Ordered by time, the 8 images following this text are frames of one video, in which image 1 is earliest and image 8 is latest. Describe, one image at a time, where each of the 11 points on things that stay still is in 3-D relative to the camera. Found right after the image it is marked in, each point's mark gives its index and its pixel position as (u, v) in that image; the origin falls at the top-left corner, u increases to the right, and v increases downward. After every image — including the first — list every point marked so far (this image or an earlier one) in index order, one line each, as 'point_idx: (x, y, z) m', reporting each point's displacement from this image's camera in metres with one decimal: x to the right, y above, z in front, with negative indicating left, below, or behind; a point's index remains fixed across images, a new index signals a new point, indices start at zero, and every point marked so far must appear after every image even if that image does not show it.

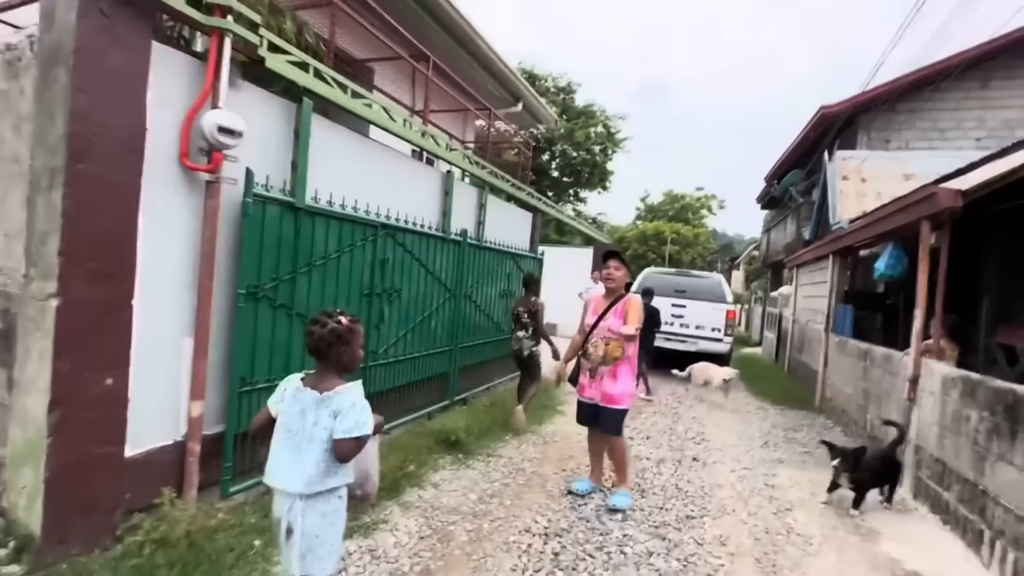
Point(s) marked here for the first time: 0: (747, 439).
0: (+2.4, -1.5, +7.4) m
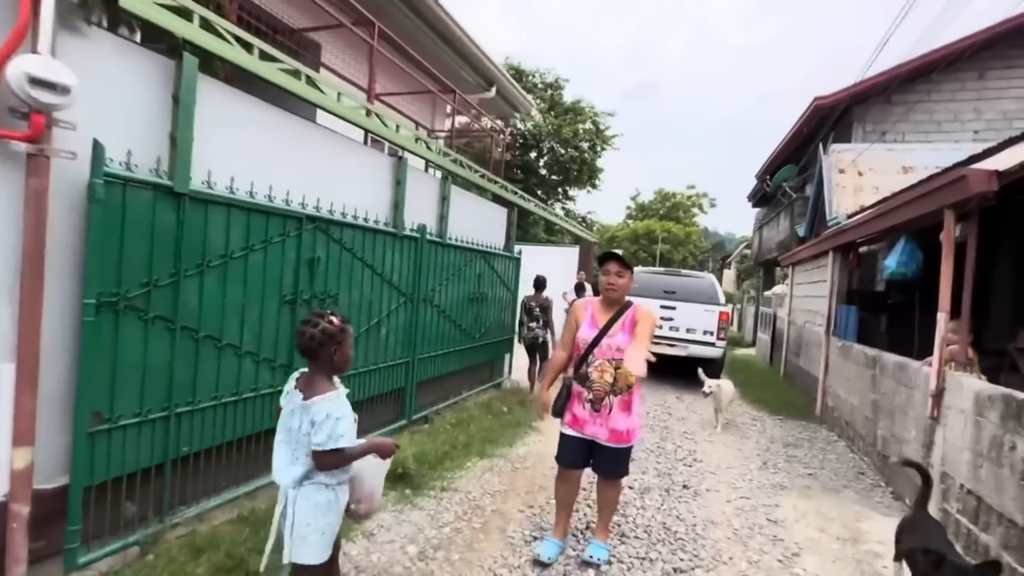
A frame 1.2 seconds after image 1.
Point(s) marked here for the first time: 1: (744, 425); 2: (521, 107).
0: (+2.1, -1.5, +6.6) m
1: (+2.7, -1.6, +8.1) m
2: (0.0, +3.3, +12.6) m
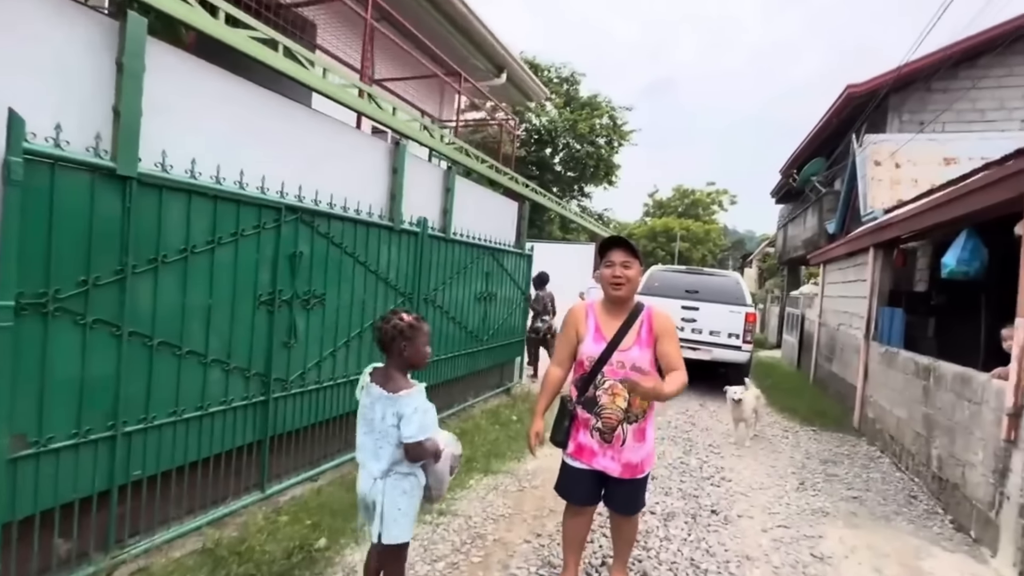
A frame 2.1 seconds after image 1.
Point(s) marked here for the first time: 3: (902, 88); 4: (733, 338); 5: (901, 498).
0: (+2.2, -1.5, +5.9) m
1: (+2.8, -1.6, +7.5) m
2: (+0.2, +3.3, +12.0) m
3: (+6.8, +3.5, +12.2) m
4: (+3.1, -0.7, +9.7) m
5: (+3.0, -1.6, +5.4) m
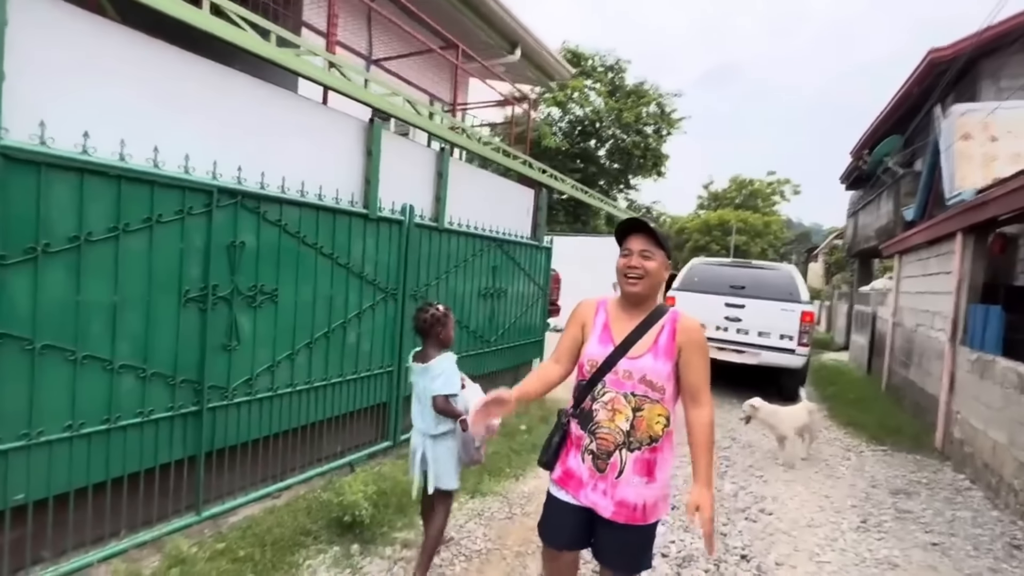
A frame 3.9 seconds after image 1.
0: (+2.2, -1.5, +4.8) m
1: (+2.9, -1.5, +6.3) m
2: (+0.7, +3.4, +11.0) m
3: (+7.3, +3.6, +10.7) m
4: (+3.4, -0.6, +8.5) m
5: (+2.9, -1.6, +4.2) m
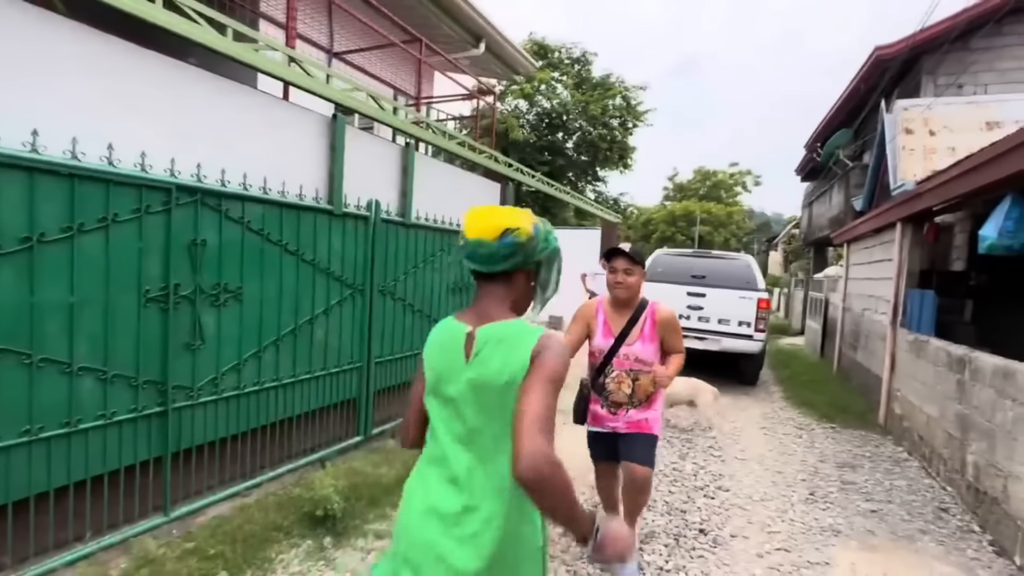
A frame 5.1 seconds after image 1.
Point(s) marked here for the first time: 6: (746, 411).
0: (+2.0, -1.4, +5.2) m
1: (+2.6, -1.4, +6.7) m
2: (+0.2, +3.5, +11.2) m
3: (+6.7, +3.8, +11.2) m
4: (+3.0, -0.5, +8.9) m
5: (+2.8, -1.5, +4.6) m
6: (+2.6, -1.3, +7.7) m
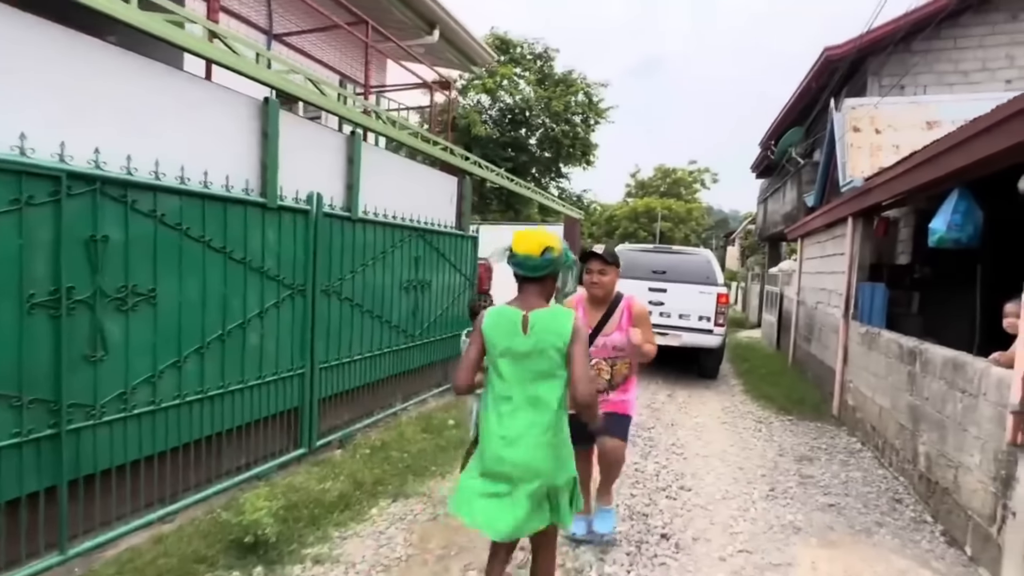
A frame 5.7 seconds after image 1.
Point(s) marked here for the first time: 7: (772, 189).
0: (+1.7, -1.4, +5.2) m
1: (+2.2, -1.3, +6.7) m
2: (-0.5, +3.6, +11.1) m
3: (+6.0, +3.9, +11.4) m
4: (+2.5, -0.4, +8.9) m
5: (+2.5, -1.4, +4.7) m
6: (+2.1, -1.3, +7.7) m
7: (+6.8, +2.6, +18.5) m
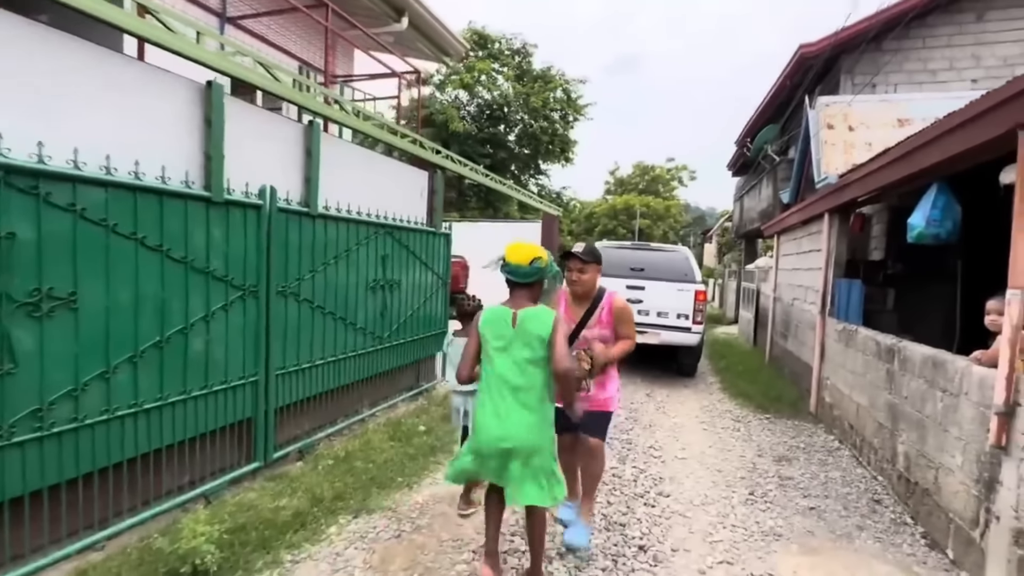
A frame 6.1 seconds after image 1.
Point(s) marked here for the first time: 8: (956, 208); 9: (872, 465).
0: (+1.5, -1.4, +5.1) m
1: (+2.0, -1.3, +6.6) m
2: (-0.9, +3.6, +10.9) m
3: (+5.6, +4.0, +11.5) m
4: (+2.1, -0.4, +8.9) m
5: (+2.3, -1.4, +4.6) m
6: (+1.9, -1.3, +7.6) m
7: (+6.2, +2.7, +18.6) m
8: (+2.9, +0.5, +4.6) m
9: (+2.7, -1.3, +5.3) m
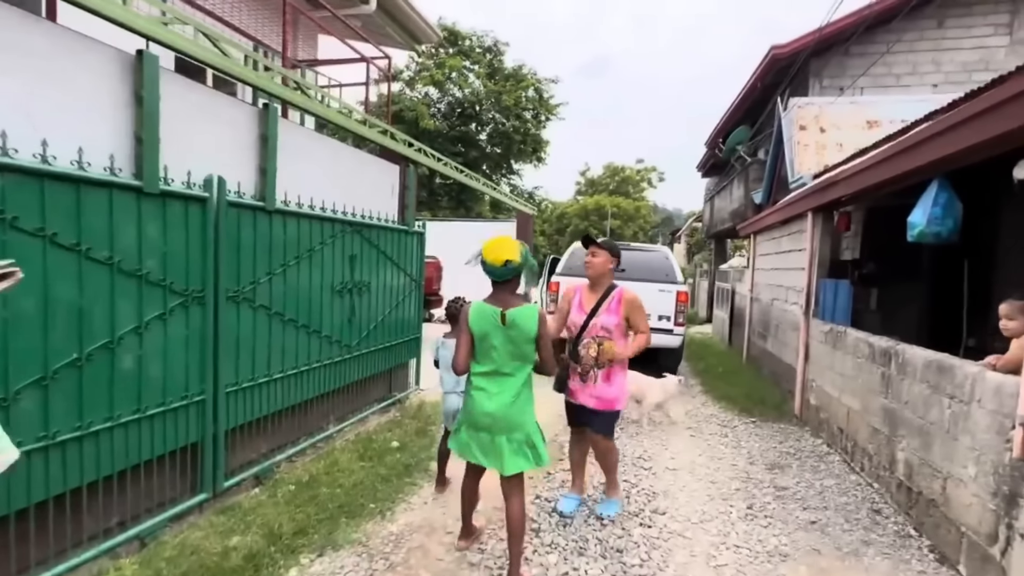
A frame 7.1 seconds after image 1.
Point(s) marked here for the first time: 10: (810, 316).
0: (+1.4, -1.4, +4.8) m
1: (+1.8, -1.3, +6.4) m
2: (-1.3, +3.6, +10.6) m
3: (+5.2, +4.0, +11.4) m
4: (+1.9, -0.4, +8.6) m
5: (+2.2, -1.4, +4.4) m
6: (+1.6, -1.3, +7.4) m
7: (+5.5, +2.7, +18.5) m
8: (+2.8, +0.5, +4.4) m
9: (+2.6, -1.3, +5.1) m
10: (+3.1, -0.3, +7.2) m
